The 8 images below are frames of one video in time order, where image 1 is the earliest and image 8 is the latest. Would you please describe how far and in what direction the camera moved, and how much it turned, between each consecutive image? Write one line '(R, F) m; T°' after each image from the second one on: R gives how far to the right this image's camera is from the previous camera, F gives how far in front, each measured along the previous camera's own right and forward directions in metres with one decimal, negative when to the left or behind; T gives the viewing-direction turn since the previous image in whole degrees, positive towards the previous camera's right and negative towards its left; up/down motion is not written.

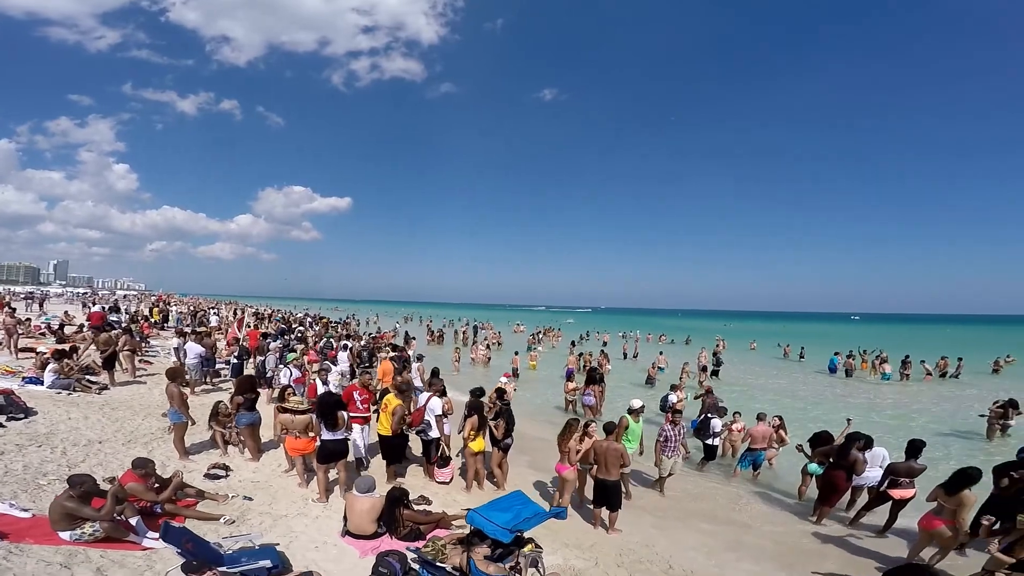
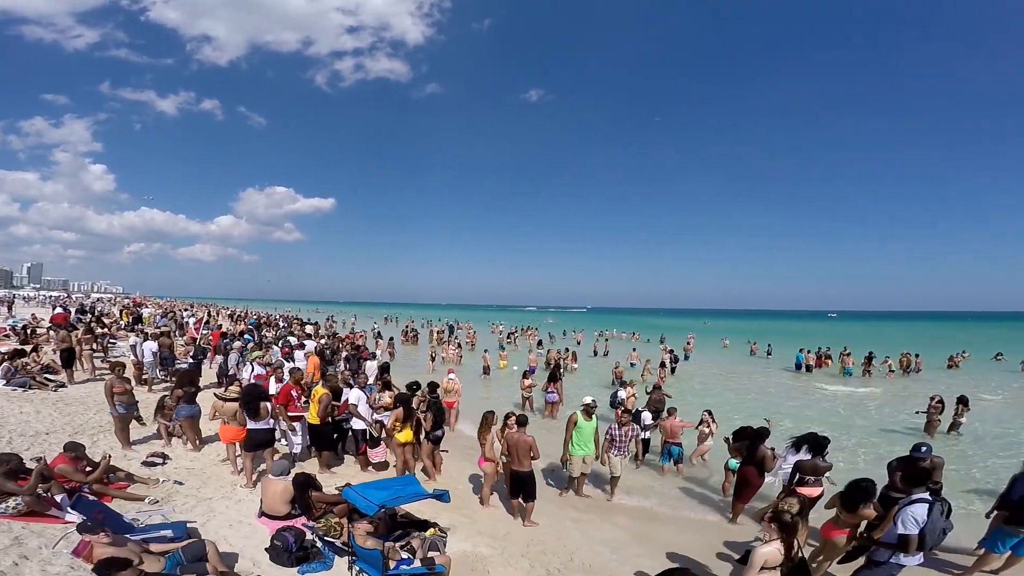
(+0.8, -0.5) m; +1°
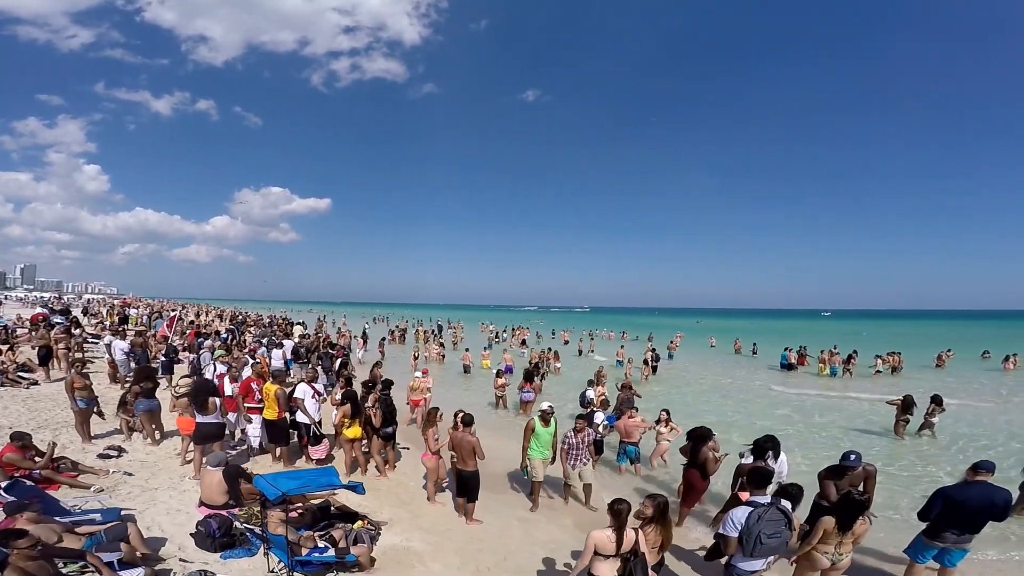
(+0.7, -0.3) m; 0°
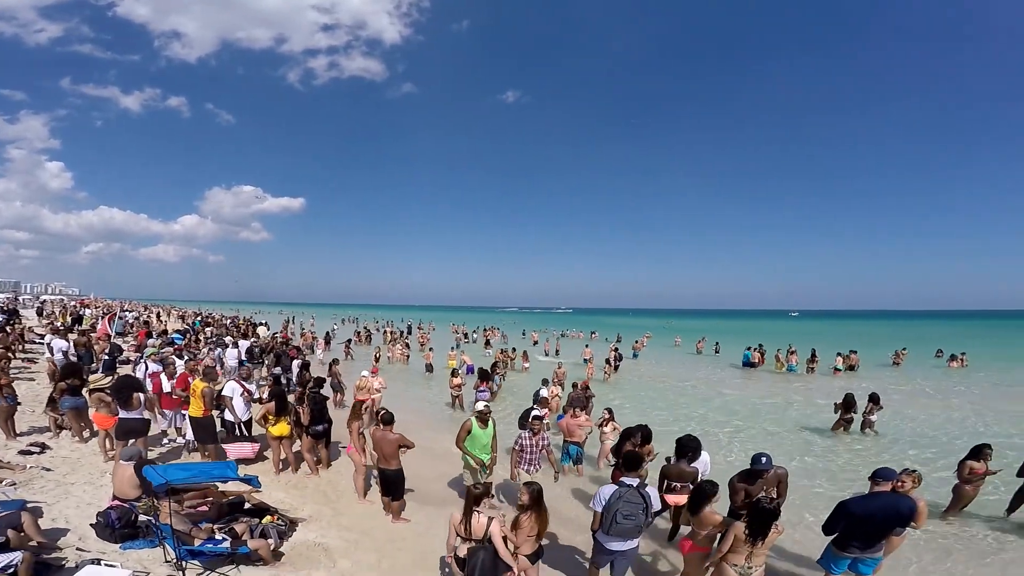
(+0.8, -0.3) m; +2°
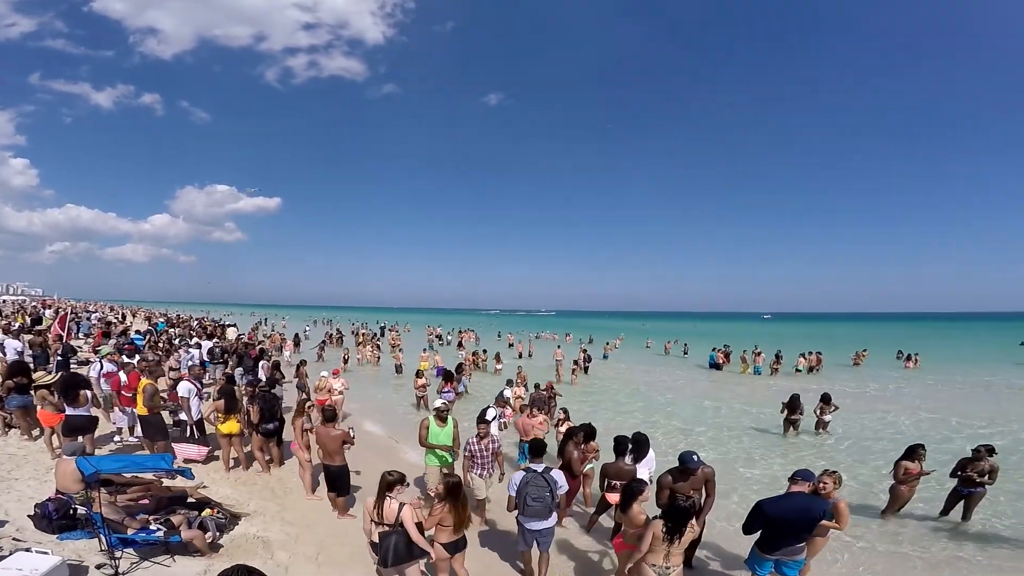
(+0.6, -0.4) m; +2°
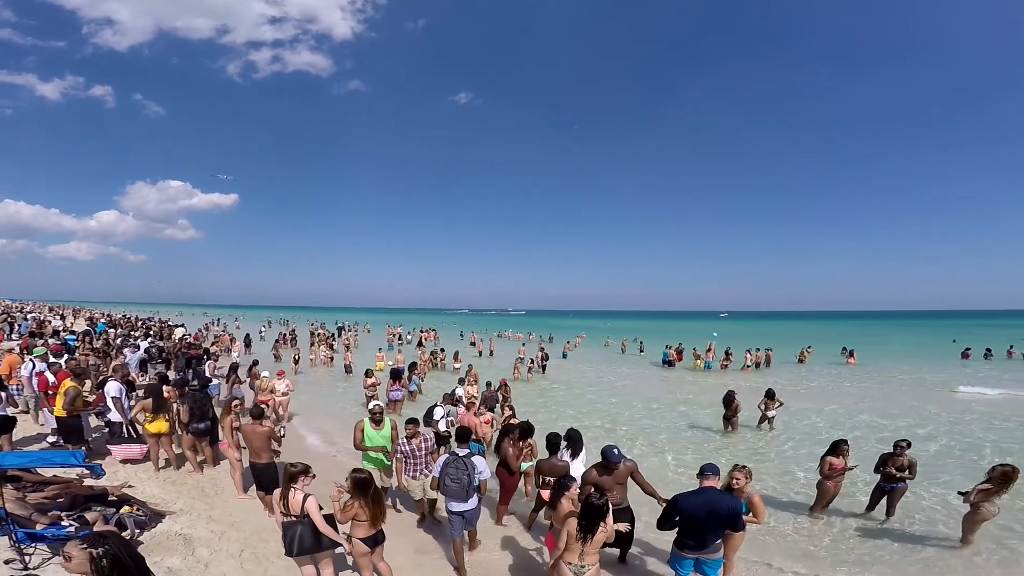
(+0.6, -0.3) m; +4°
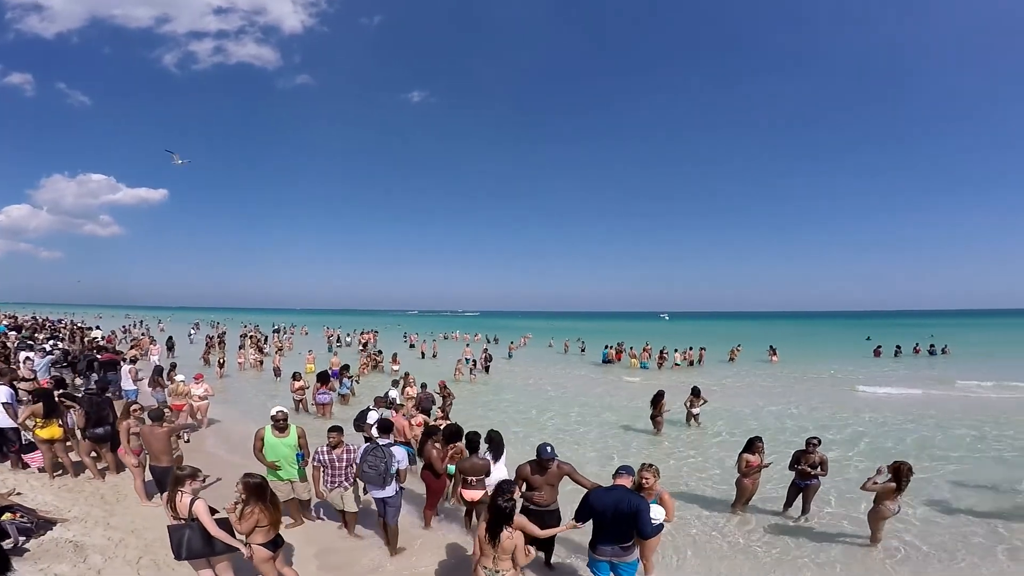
(+0.6, -0.3) m; +6°
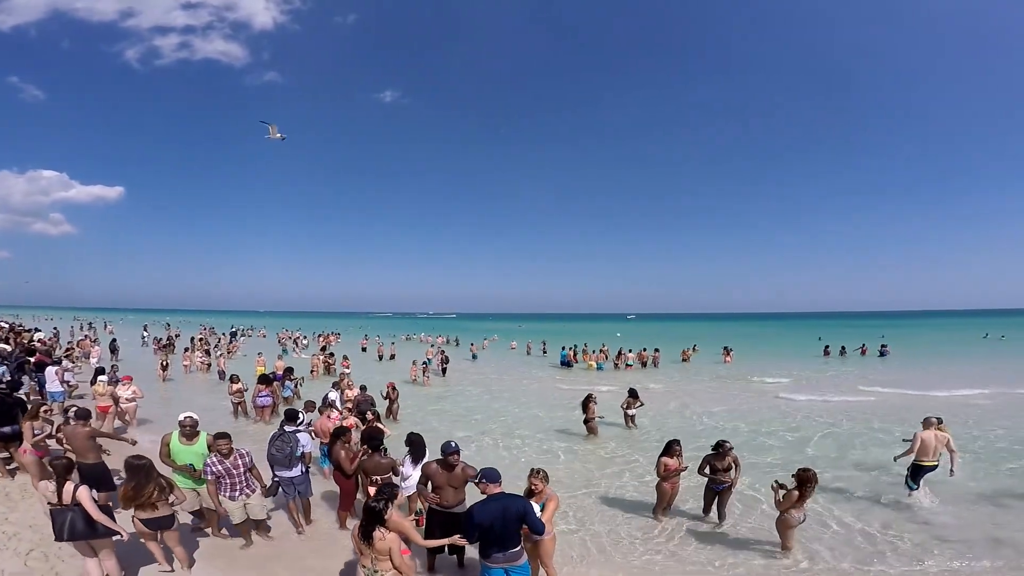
(+1.2, -0.5) m; +3°
